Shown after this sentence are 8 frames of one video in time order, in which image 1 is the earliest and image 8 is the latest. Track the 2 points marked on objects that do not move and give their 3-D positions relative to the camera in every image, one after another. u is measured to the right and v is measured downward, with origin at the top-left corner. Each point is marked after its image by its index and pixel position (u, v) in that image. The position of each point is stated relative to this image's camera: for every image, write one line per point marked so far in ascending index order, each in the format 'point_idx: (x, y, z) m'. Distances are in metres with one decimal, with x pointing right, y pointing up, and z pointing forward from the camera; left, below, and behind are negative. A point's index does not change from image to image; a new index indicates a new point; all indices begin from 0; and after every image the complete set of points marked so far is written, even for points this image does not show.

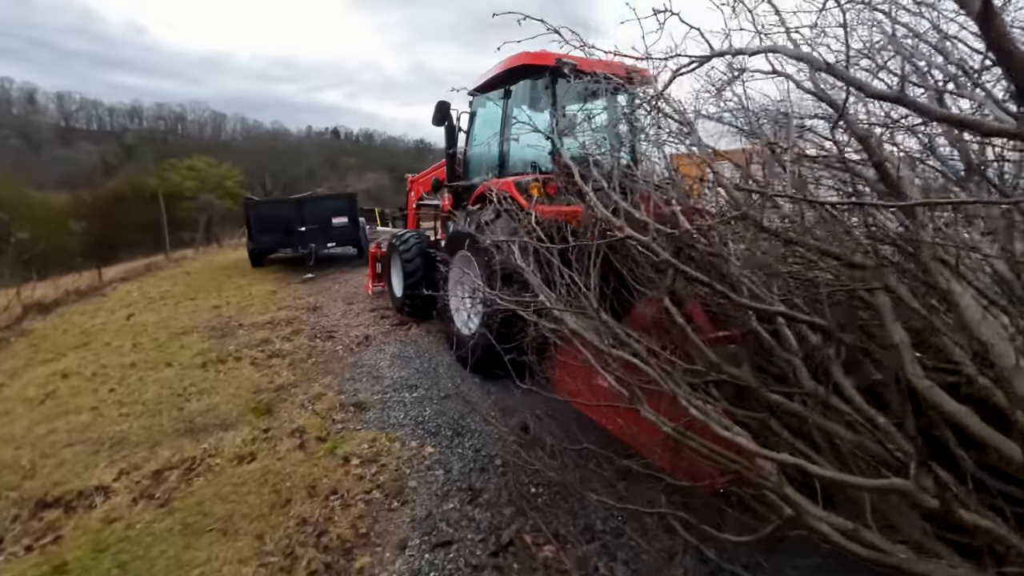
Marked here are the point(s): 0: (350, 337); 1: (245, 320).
0: (-1.6, -0.5, +5.2) m
1: (-3.1, -0.4, +6.3) m
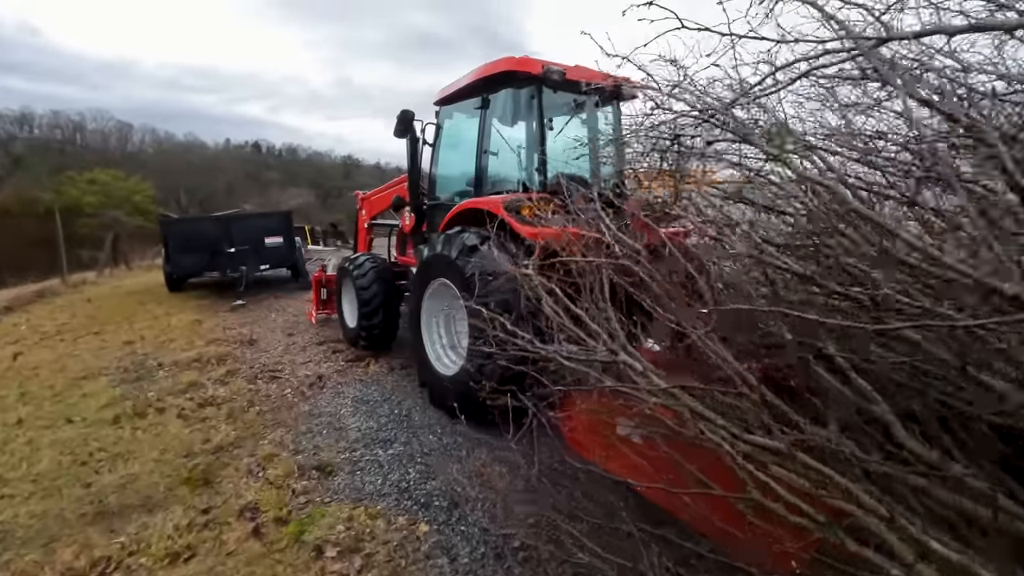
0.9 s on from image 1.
0: (-1.8, -0.7, +4.5) m
1: (-3.5, -0.7, +5.4) m
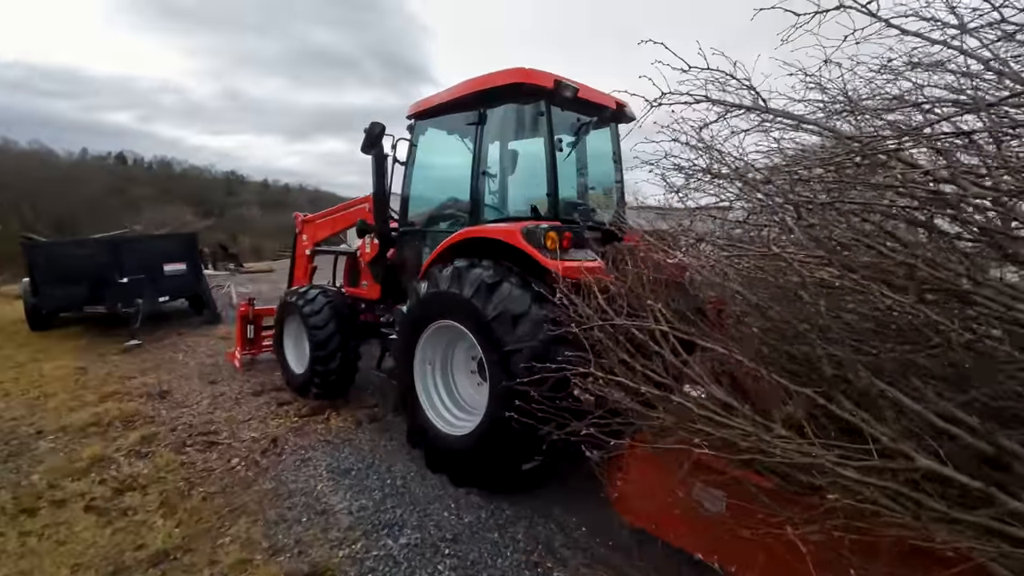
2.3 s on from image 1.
0: (-1.8, -1.0, +3.6) m
1: (-3.6, -1.1, +4.2) m
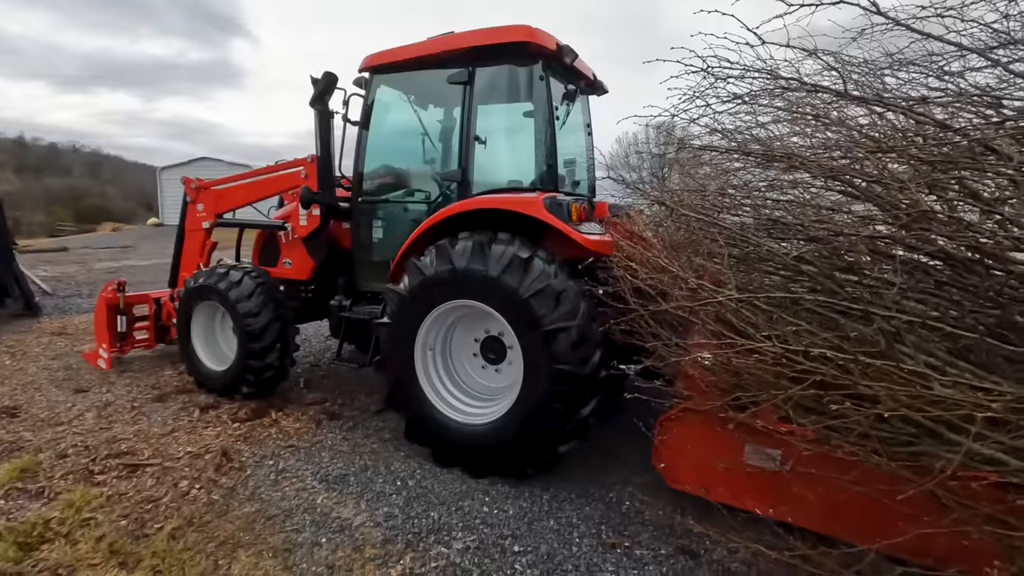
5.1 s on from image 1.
0: (-1.8, -0.9, +2.9) m
1: (-3.7, -1.0, +2.9) m
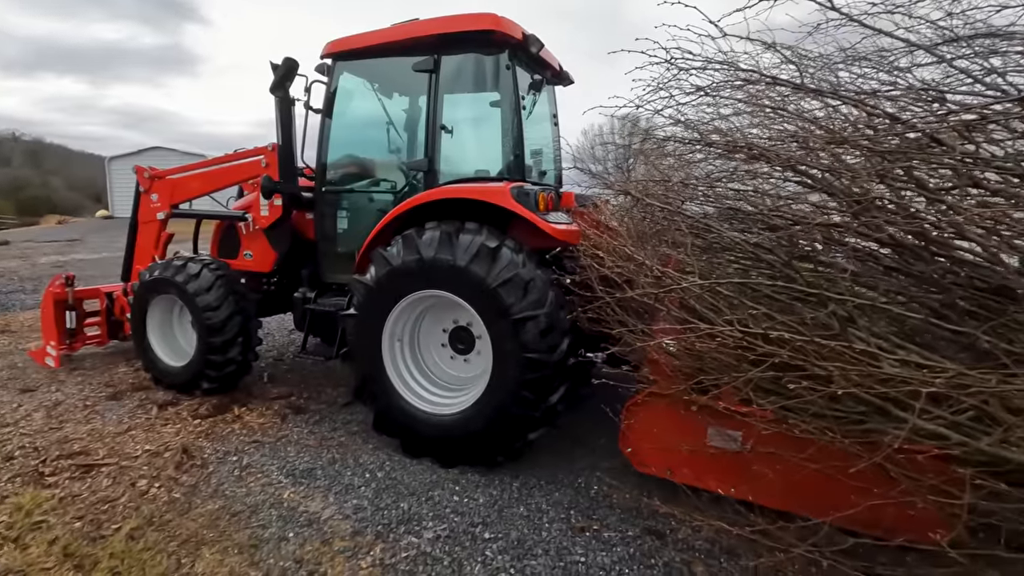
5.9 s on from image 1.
0: (-2.0, -0.9, +2.8) m
1: (-3.9, -1.0, +2.7) m
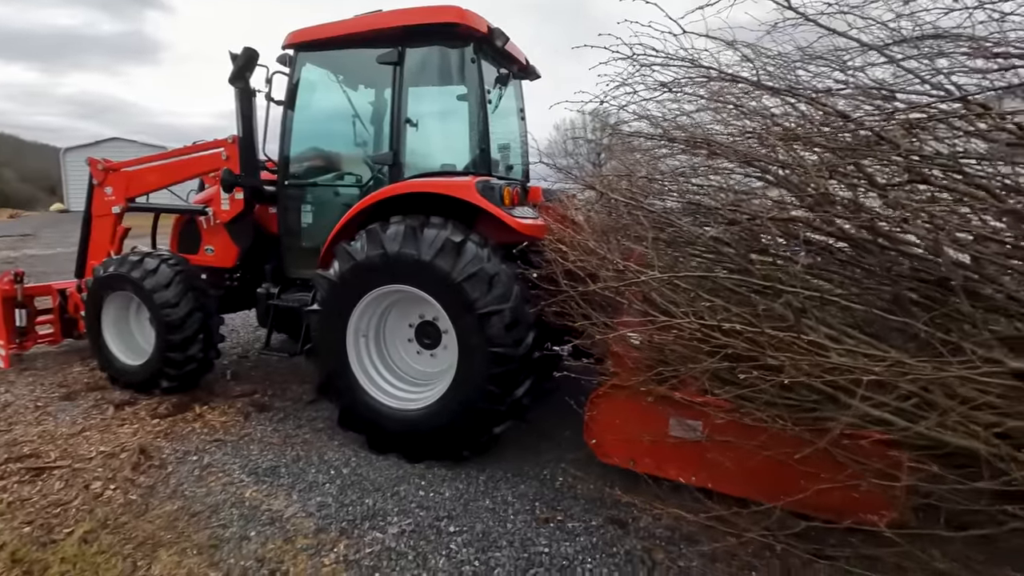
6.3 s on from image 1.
0: (-2.2, -0.9, +2.7) m
1: (-4.0, -1.0, +2.5) m
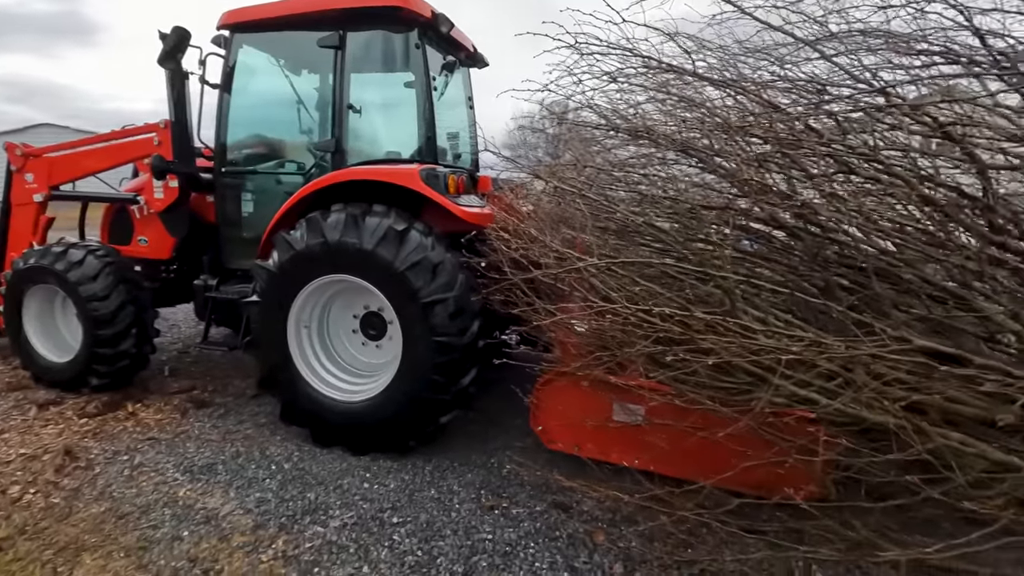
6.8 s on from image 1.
0: (-2.4, -0.8, +2.6) m
1: (-4.3, -0.9, +2.2) m
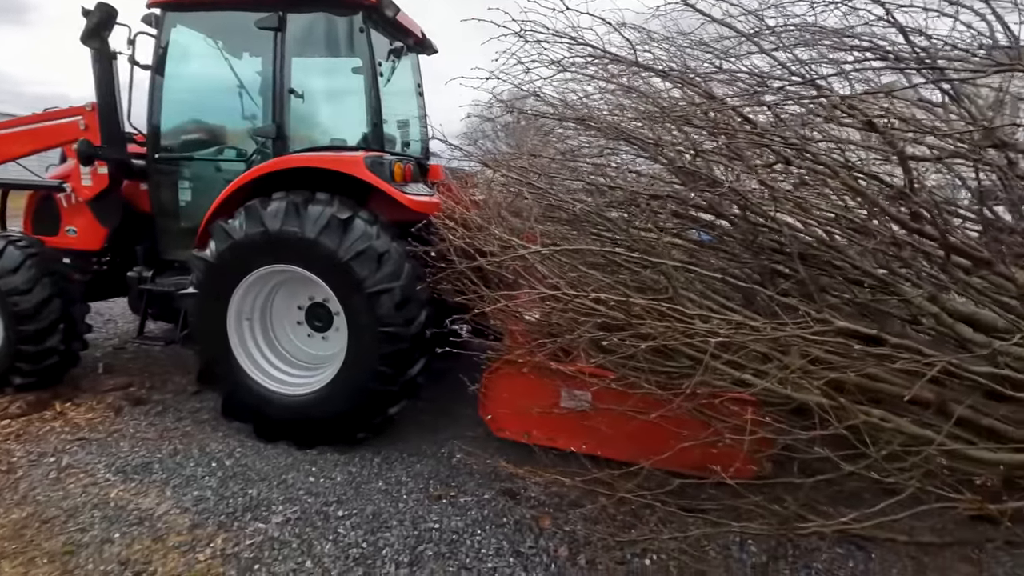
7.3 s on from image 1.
0: (-2.7, -0.8, +2.4) m
1: (-4.5, -0.9, +1.9) m
